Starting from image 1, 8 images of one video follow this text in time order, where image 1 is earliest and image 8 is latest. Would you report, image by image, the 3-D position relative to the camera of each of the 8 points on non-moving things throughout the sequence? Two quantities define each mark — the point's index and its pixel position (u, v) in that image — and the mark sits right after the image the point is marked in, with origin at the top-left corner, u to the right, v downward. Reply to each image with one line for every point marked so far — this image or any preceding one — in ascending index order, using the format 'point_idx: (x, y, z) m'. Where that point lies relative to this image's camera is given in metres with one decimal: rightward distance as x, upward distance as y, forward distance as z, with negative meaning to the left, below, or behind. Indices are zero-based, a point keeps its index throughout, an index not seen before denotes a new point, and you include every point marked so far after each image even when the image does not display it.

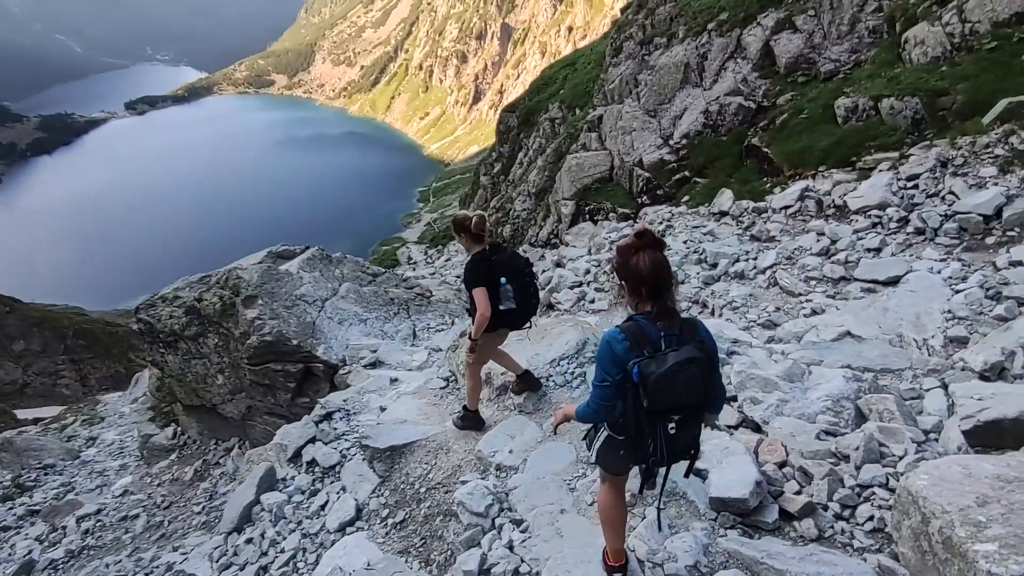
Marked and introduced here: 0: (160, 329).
0: (-6.7, -0.8, +11.2) m
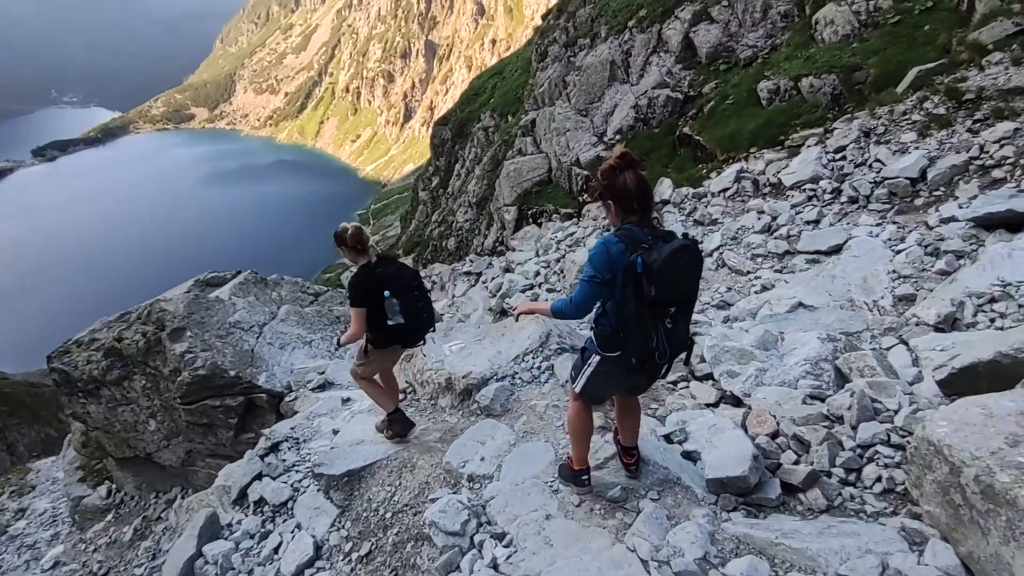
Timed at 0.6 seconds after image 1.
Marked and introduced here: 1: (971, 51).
0: (-7.5, -1.5, +10.1) m
1: (+12.3, +6.3, +15.7) m
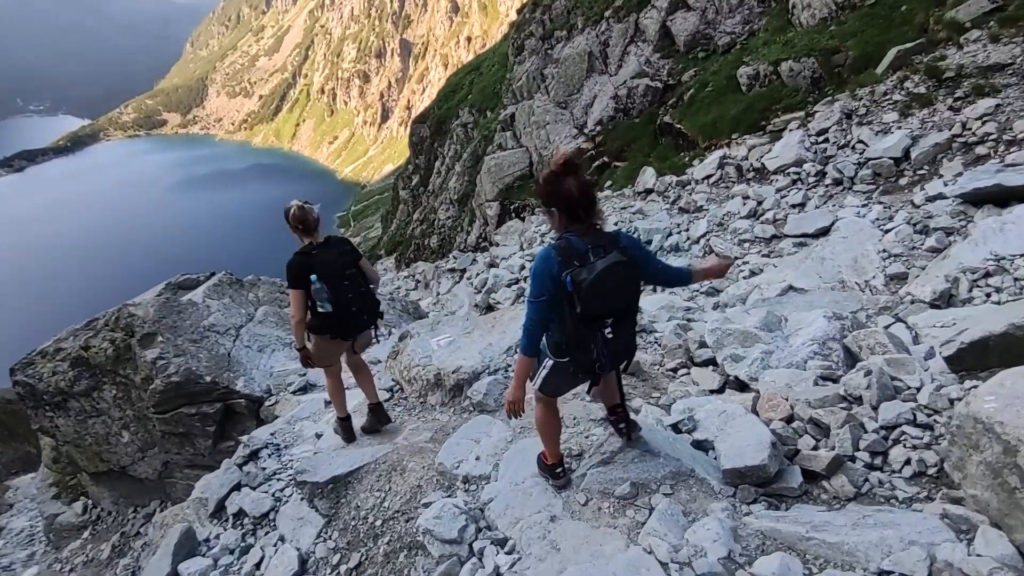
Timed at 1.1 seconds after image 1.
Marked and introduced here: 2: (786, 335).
0: (-7.6, -1.6, +9.5) m
1: (+11.7, +6.9, +15.7) m
2: (+2.6, -0.5, +5.6) m
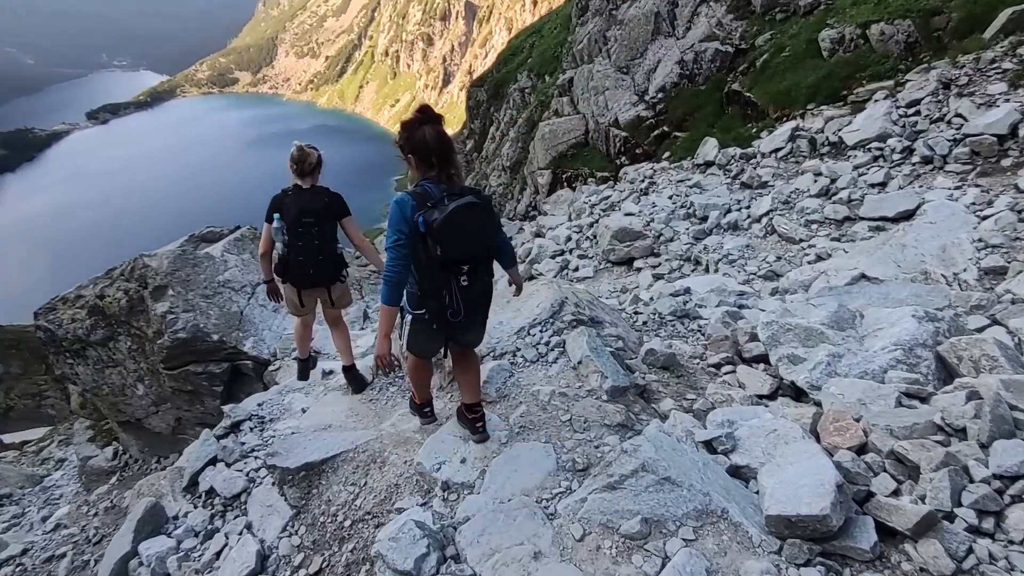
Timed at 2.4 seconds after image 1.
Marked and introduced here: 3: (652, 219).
0: (-7.2, -0.8, +9.4) m
1: (+13.0, +6.9, +13.4) m
2: (+2.7, -0.4, +4.6) m
3: (+3.6, +1.8, +14.9) m
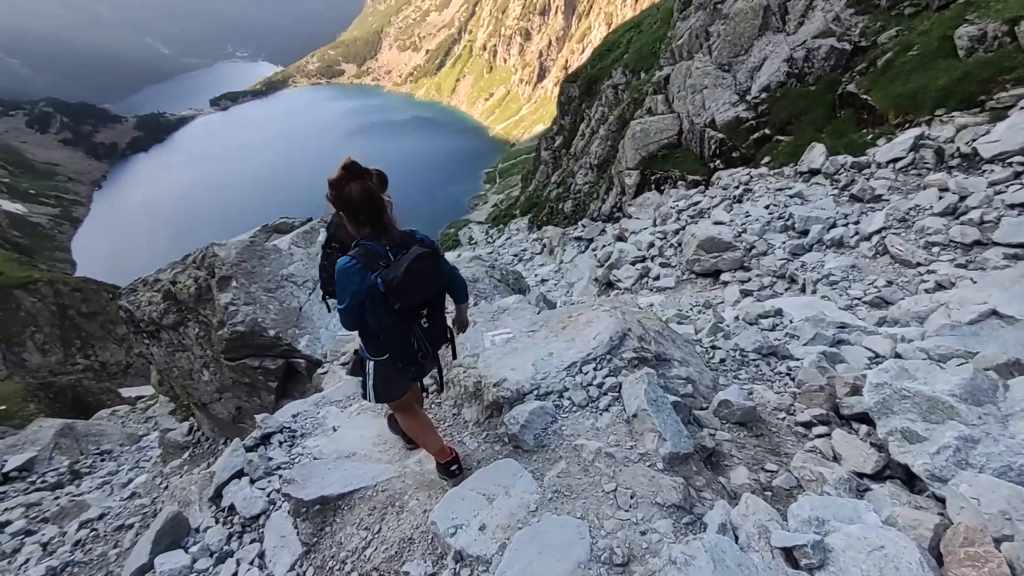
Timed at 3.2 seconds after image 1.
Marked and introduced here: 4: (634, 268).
0: (-6.2, -0.5, +9.7) m
1: (+14.9, +5.8, +10.8) m
2: (+3.0, -0.8, +3.6) m
3: (+5.4, +1.4, +13.6) m
4: (+4.1, +0.7, +19.4) m
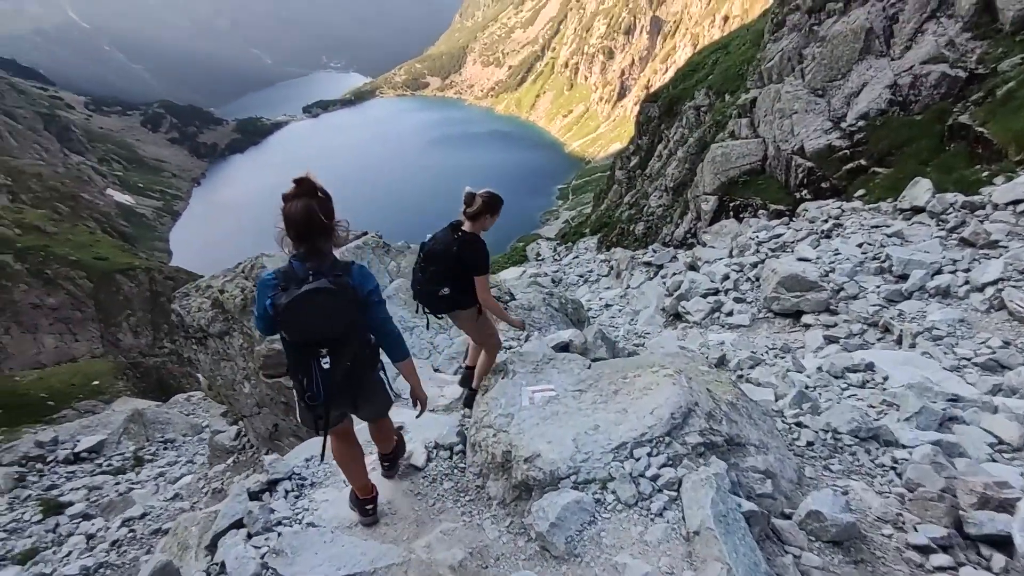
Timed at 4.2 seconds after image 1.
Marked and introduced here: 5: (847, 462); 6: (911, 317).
0: (-5.3, -0.6, +9.6) m
1: (+16.1, +4.2, +8.5) m
2: (+3.1, -1.3, +2.5) m
3: (+6.7, +0.4, +12.2) m
4: (+6.0, -0.4, +18.1) m
5: (+2.6, -1.3, +4.6) m
6: (+6.1, -0.5, +8.9) m
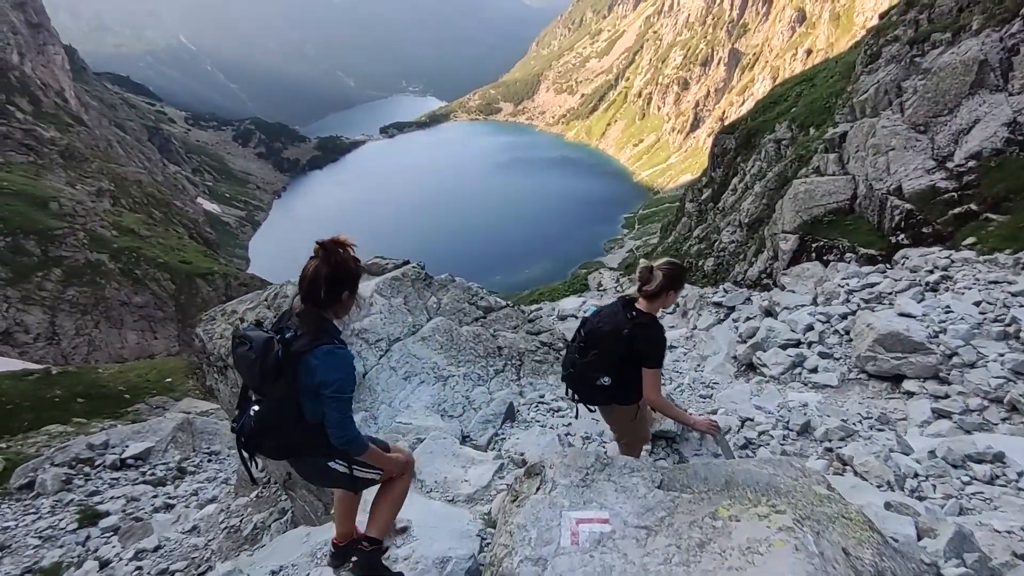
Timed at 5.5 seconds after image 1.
0: (-4.5, -0.9, +8.8) m
1: (+16.9, +2.6, +5.7) m
2: (+3.0, -1.8, +0.9) m
3: (+7.7, -0.8, +10.2) m
4: (+7.6, -1.8, +16.1) m
5: (+2.8, -2.0, +3.0) m
6: (+6.8, -1.5, +7.0) m
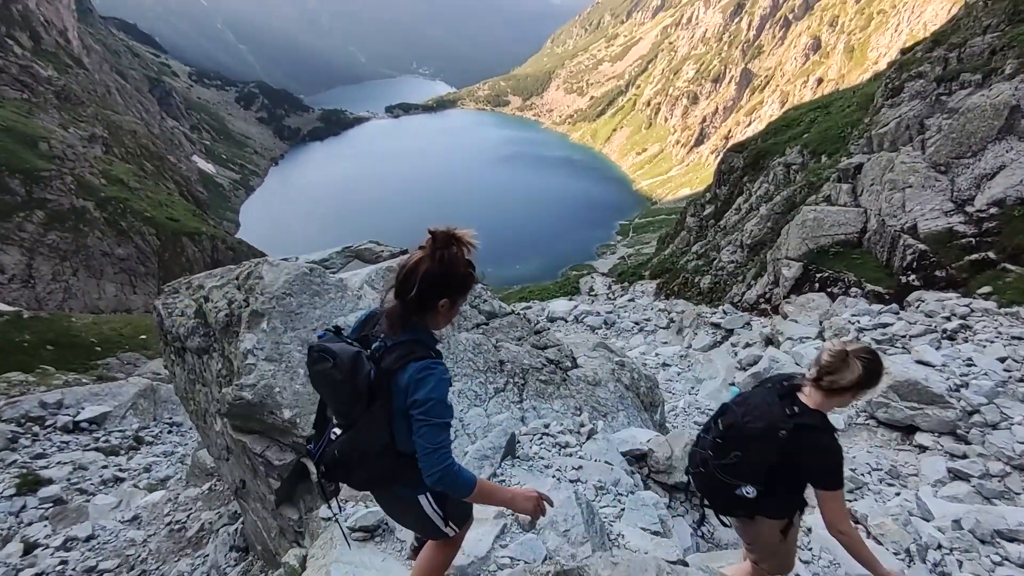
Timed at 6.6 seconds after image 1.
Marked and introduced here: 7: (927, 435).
0: (-4.5, -0.5, +7.7) m
1: (+17.3, +0.6, +4.9) m
2: (+3.1, -2.3, -0.1) m
3: (+7.7, -1.7, +9.3) m
4: (+7.3, -2.6, +15.2) m
5: (+2.8, -2.4, +2.0) m
6: (+6.7, -2.4, +6.0) m
7: (+9.0, -3.2, +12.7) m
